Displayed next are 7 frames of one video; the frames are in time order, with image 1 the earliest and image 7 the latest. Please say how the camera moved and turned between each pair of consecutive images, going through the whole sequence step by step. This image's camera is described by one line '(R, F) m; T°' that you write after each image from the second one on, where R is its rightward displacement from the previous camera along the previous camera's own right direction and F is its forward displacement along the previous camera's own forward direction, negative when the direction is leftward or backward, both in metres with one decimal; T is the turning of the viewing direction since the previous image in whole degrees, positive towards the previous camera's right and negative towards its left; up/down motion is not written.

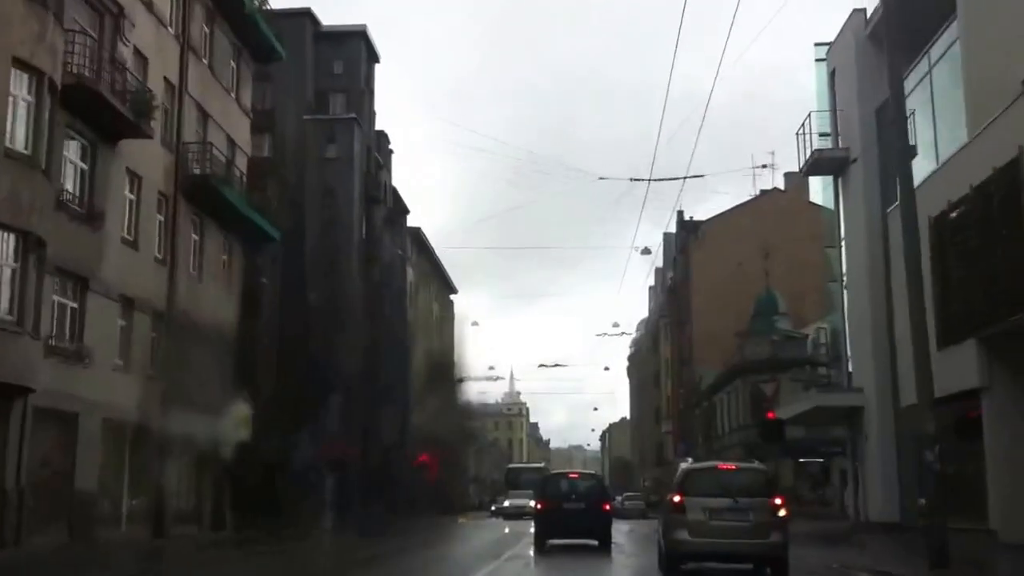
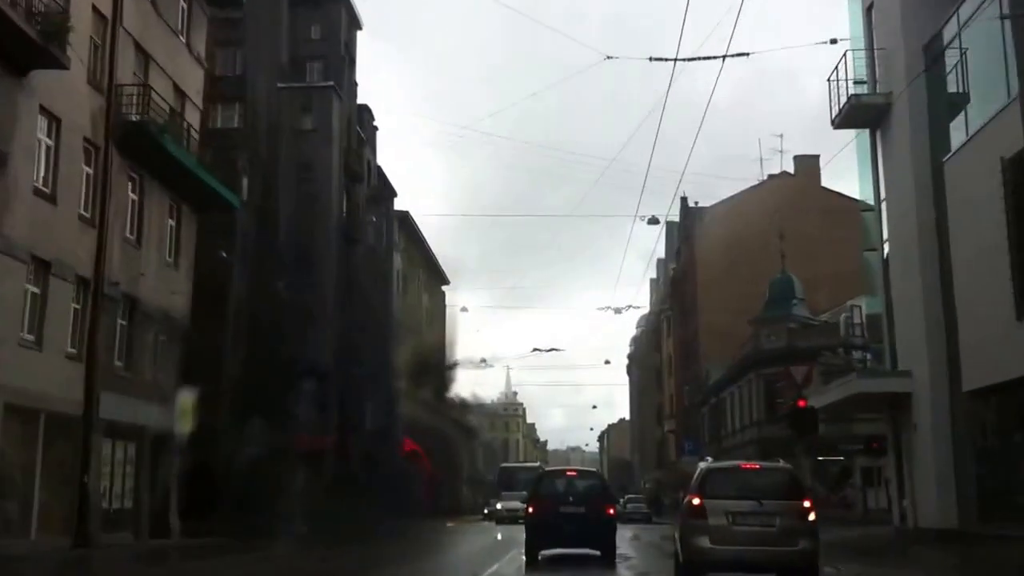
(+0.2, +4.4) m; 0°
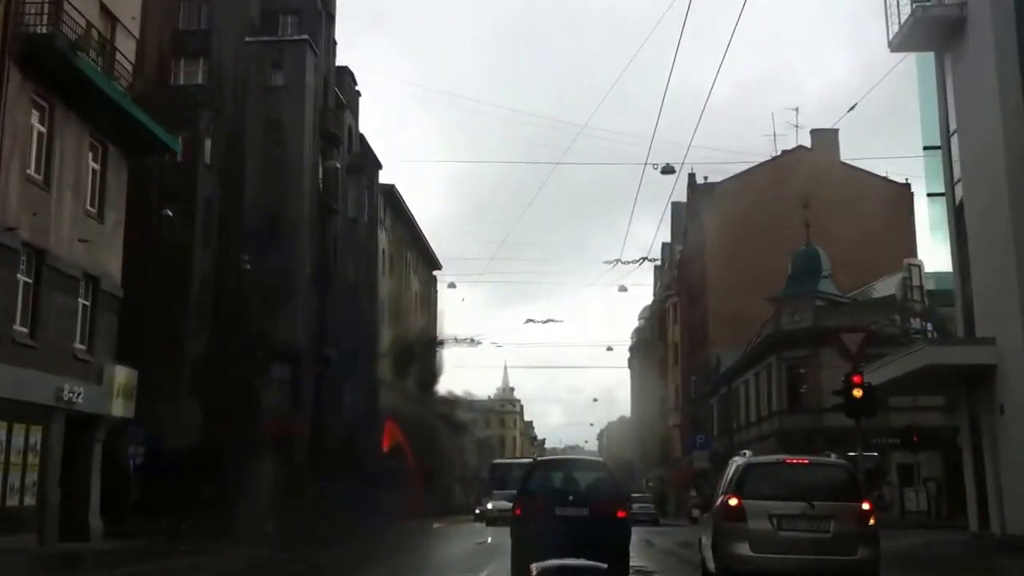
(+0.2, +4.9) m; 0°
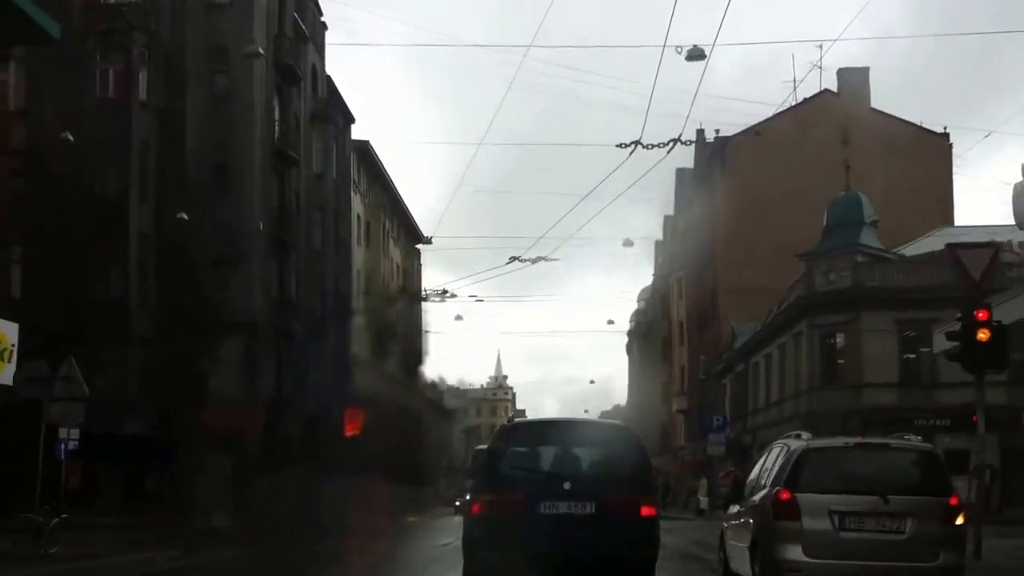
(+0.2, +6.2) m; 0°
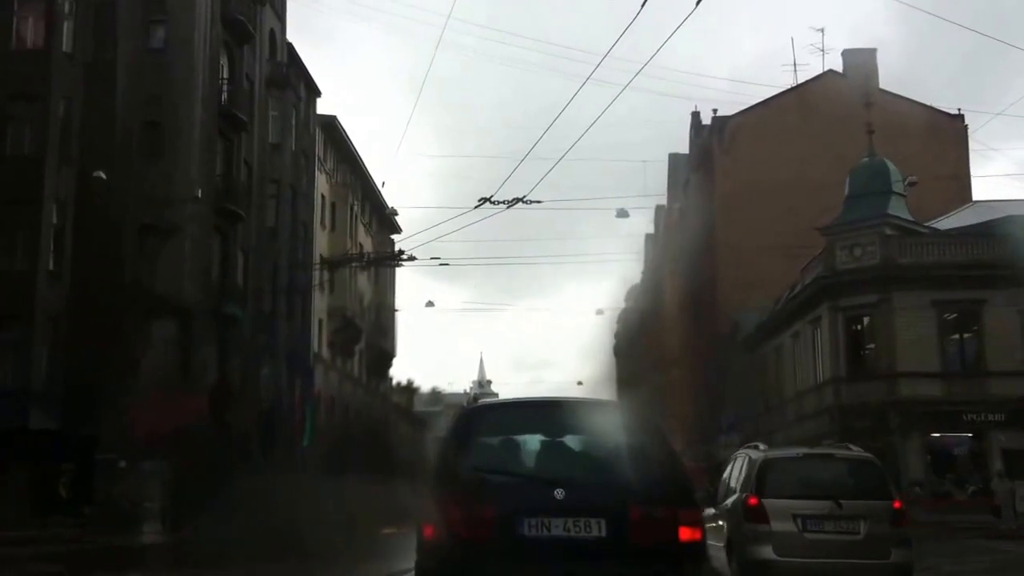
(+0.2, +4.8) m; +1°
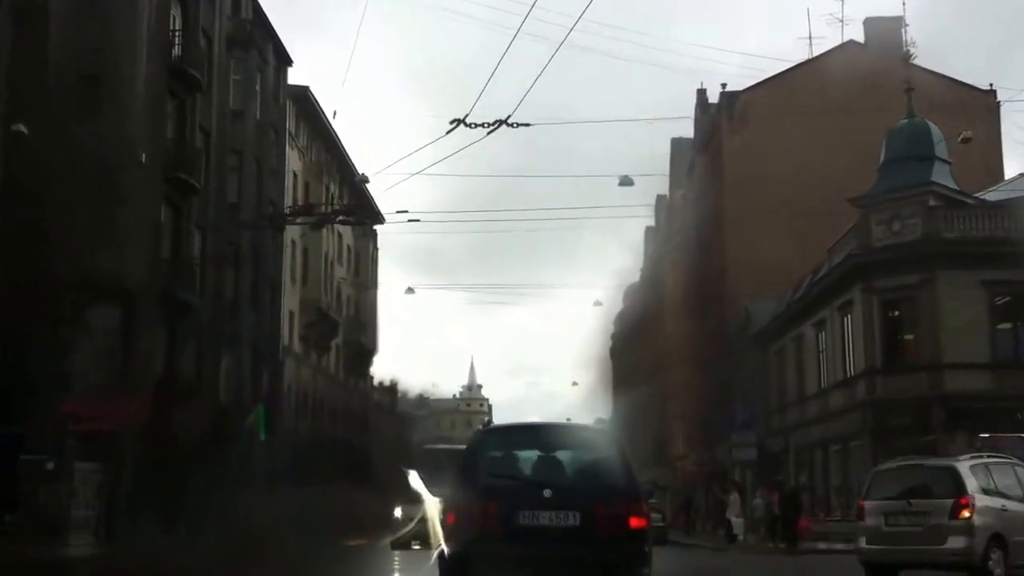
(+0.2, +4.1) m; 0°
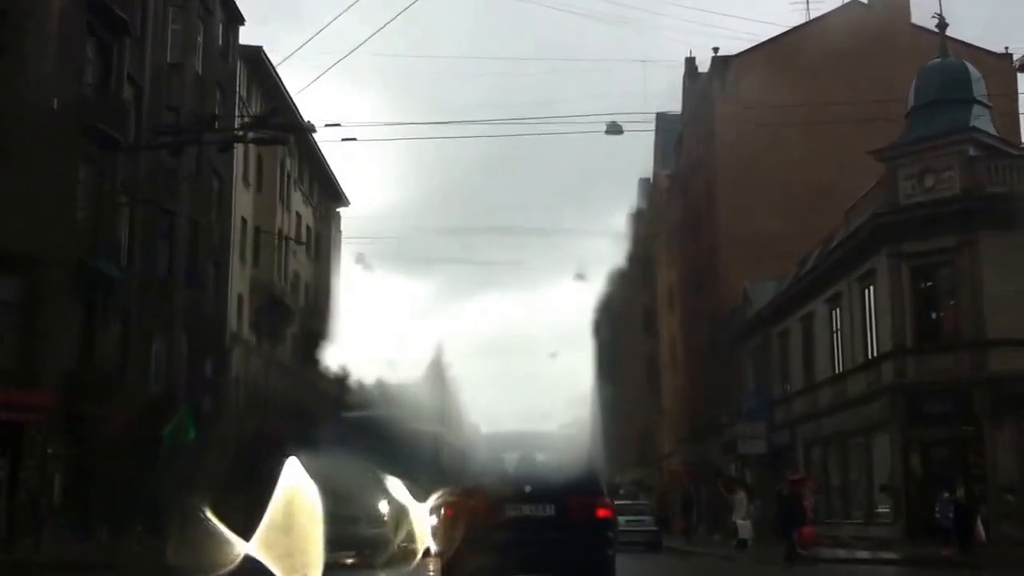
(+0.1, +4.0) m; +1°
